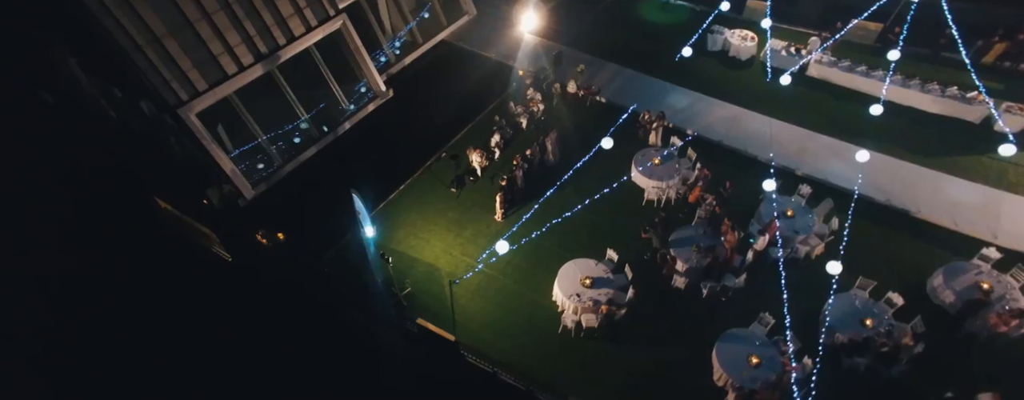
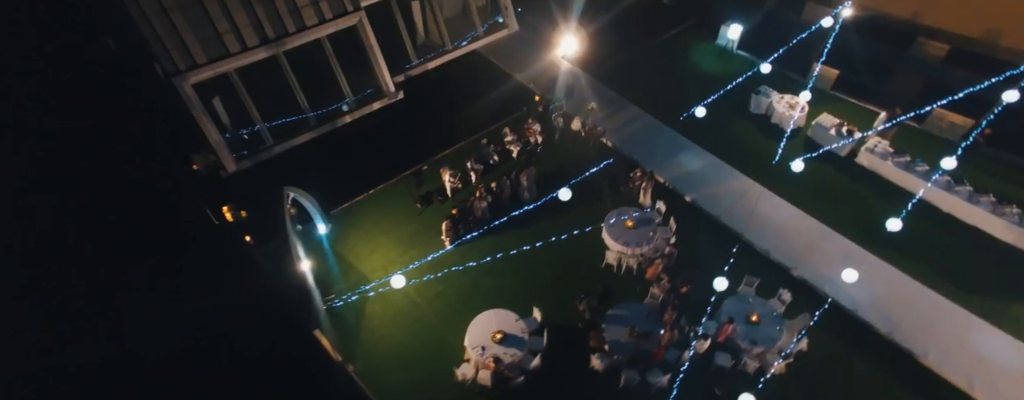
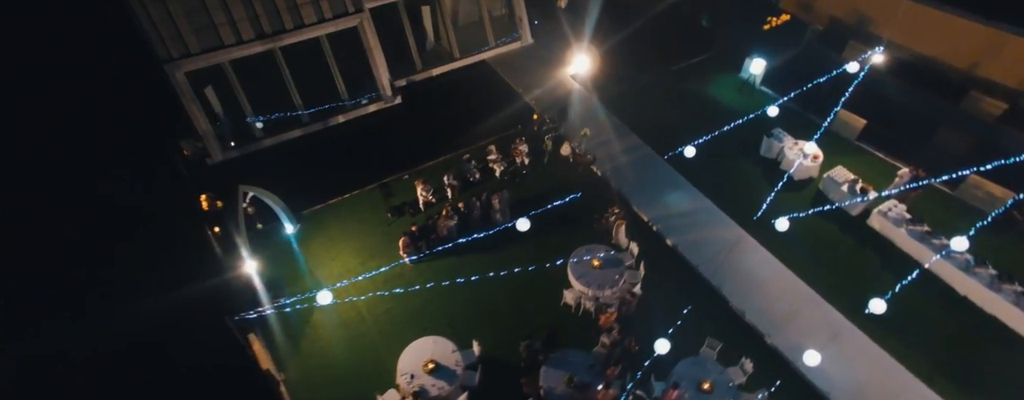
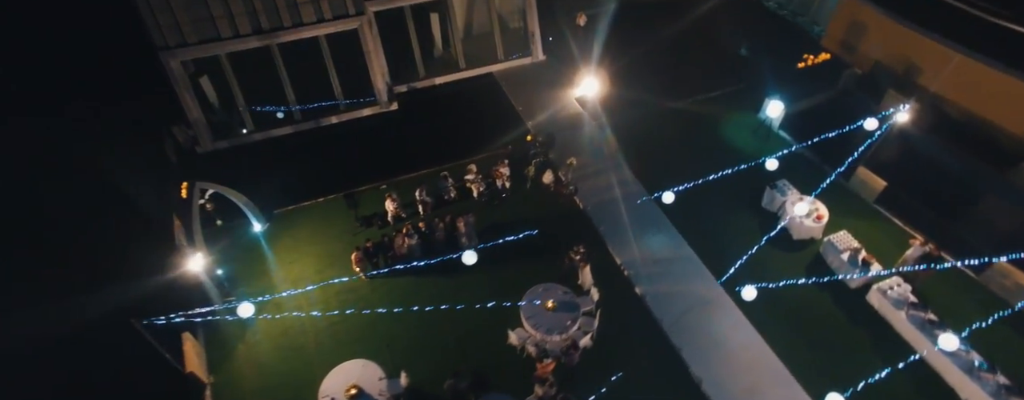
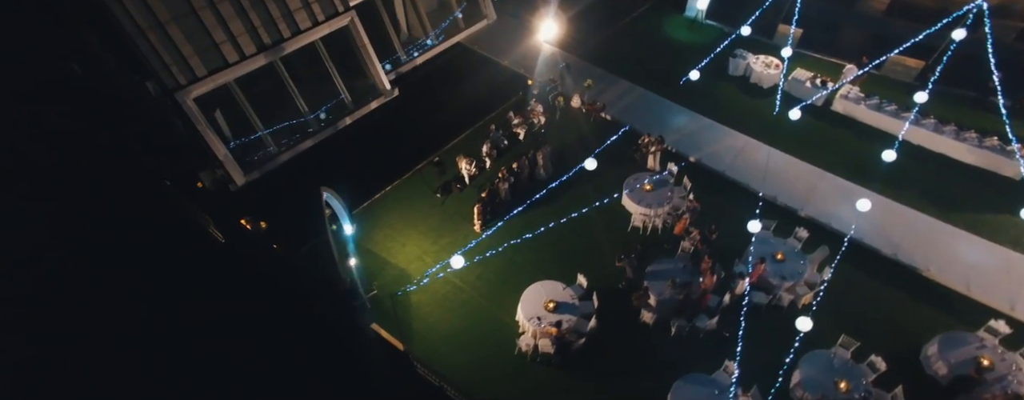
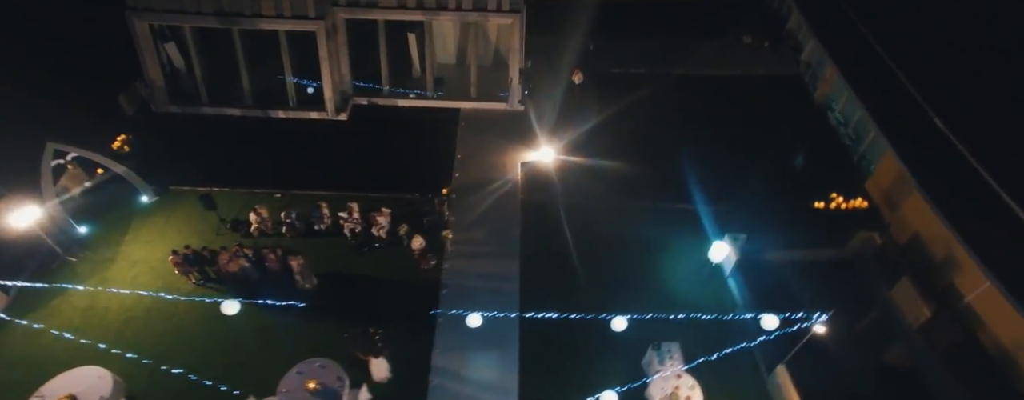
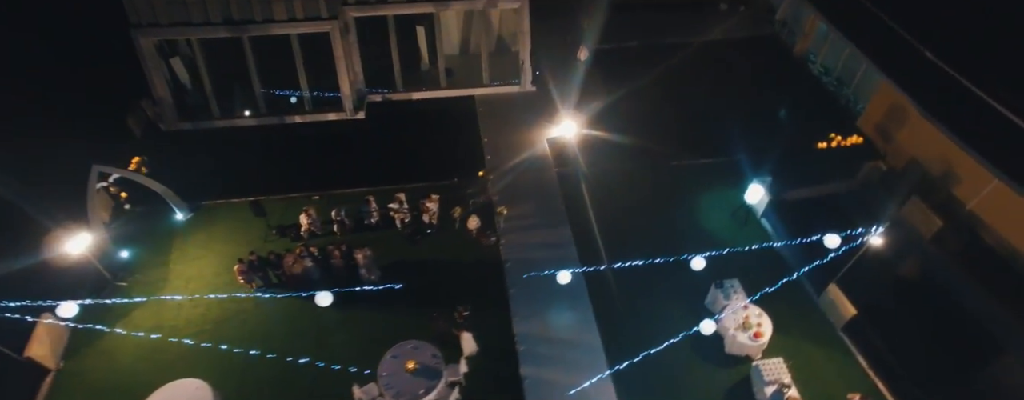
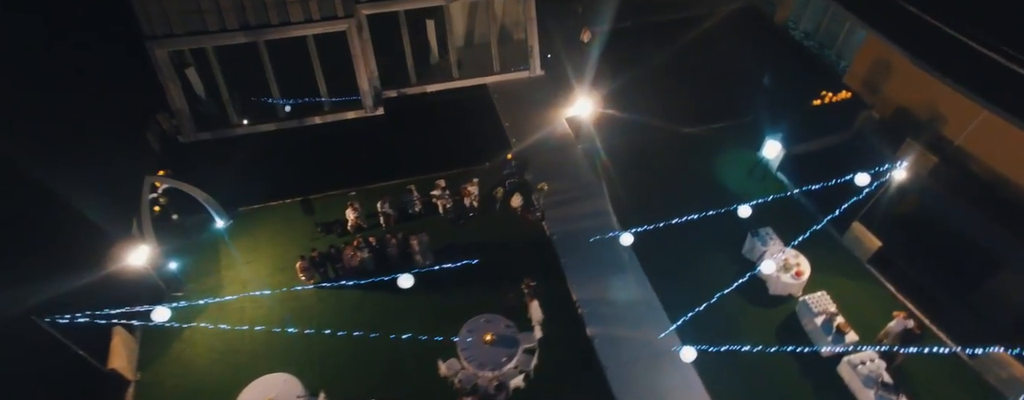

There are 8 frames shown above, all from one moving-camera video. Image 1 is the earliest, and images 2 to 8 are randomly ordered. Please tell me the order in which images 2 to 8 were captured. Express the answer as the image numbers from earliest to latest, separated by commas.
5, 2, 3, 4, 8, 7, 6
